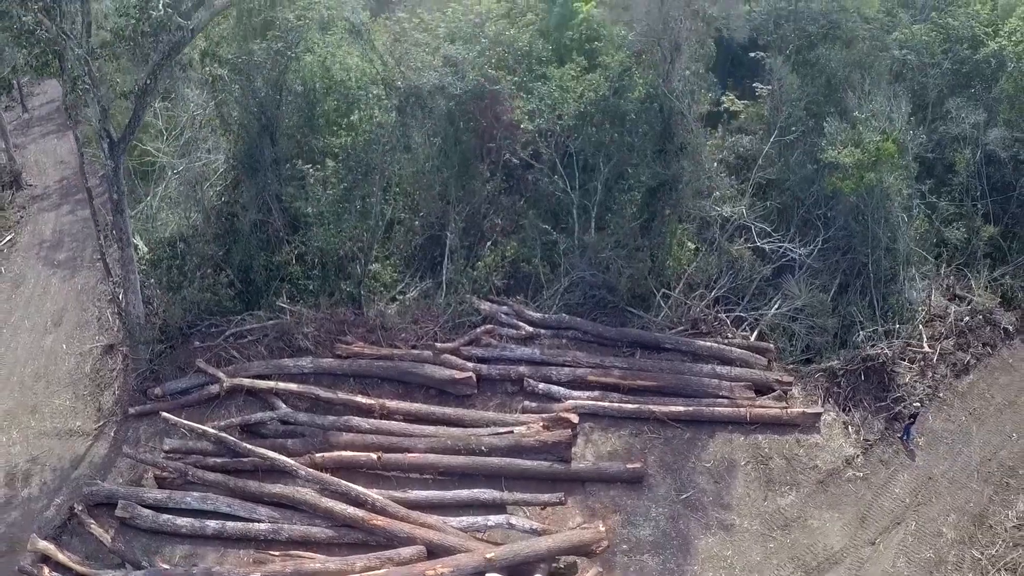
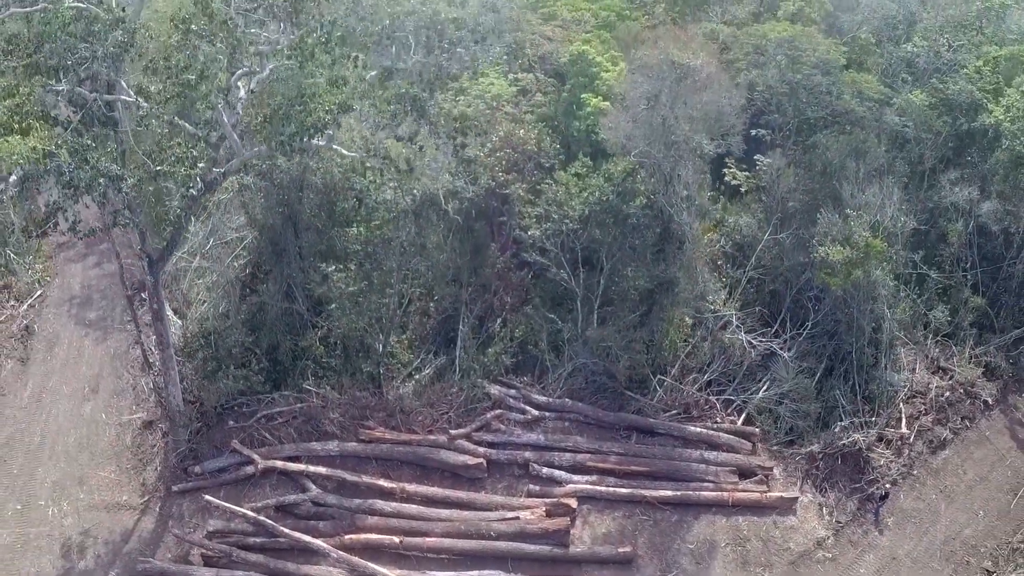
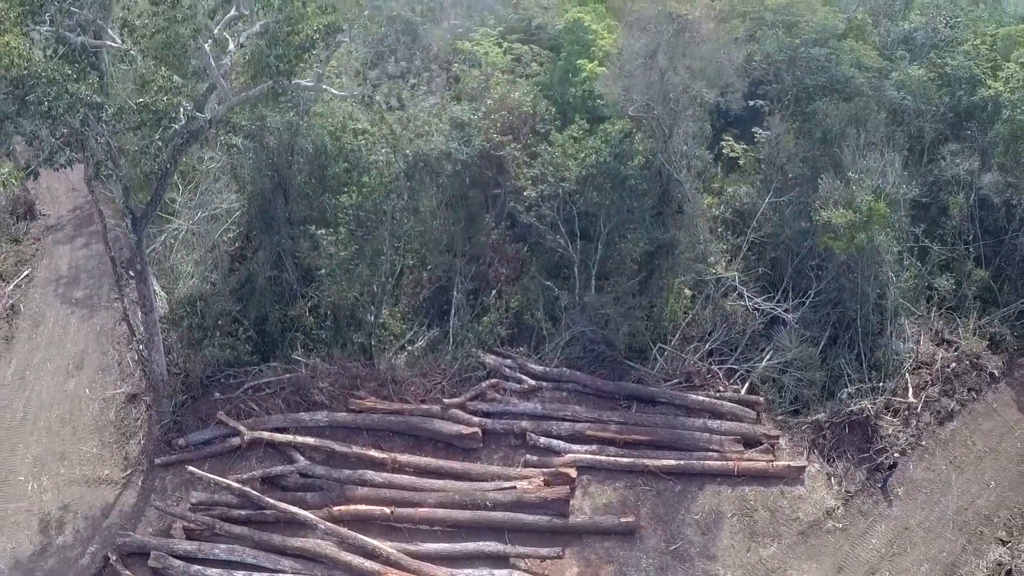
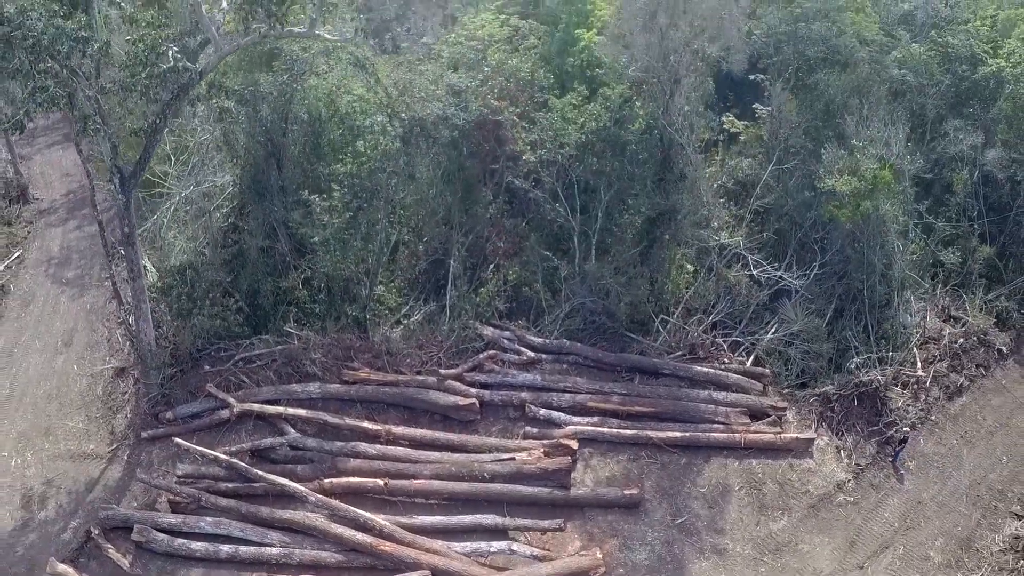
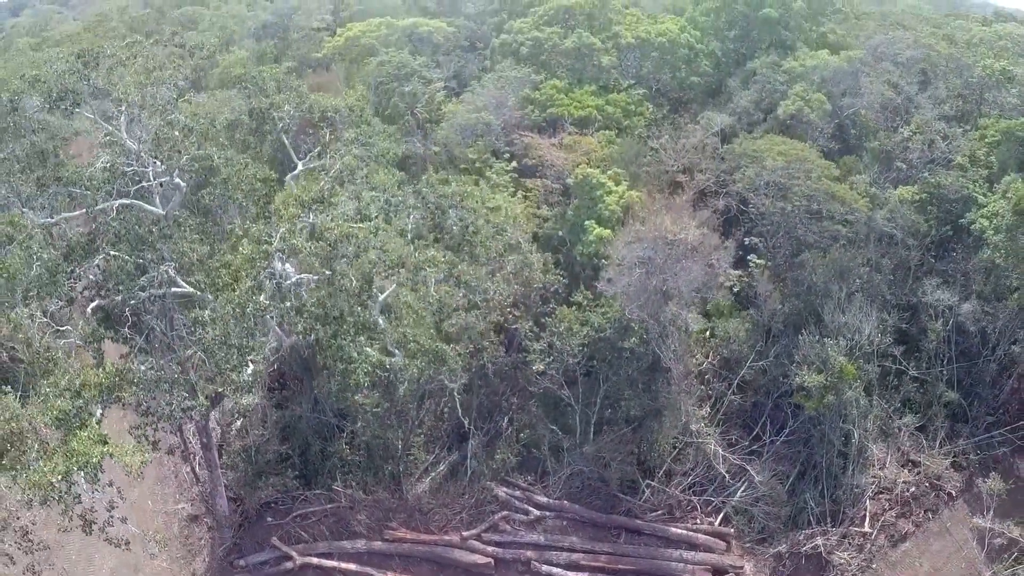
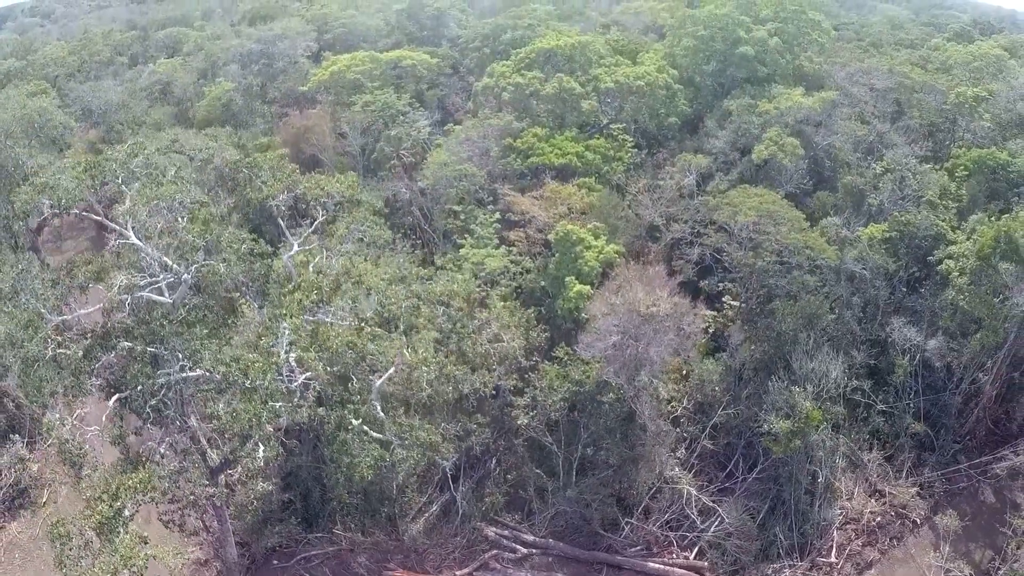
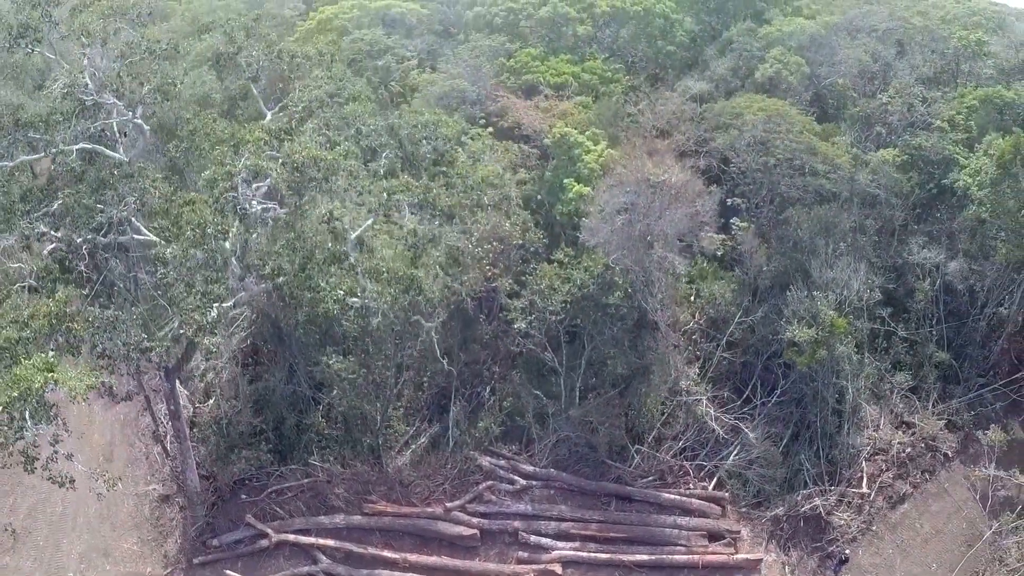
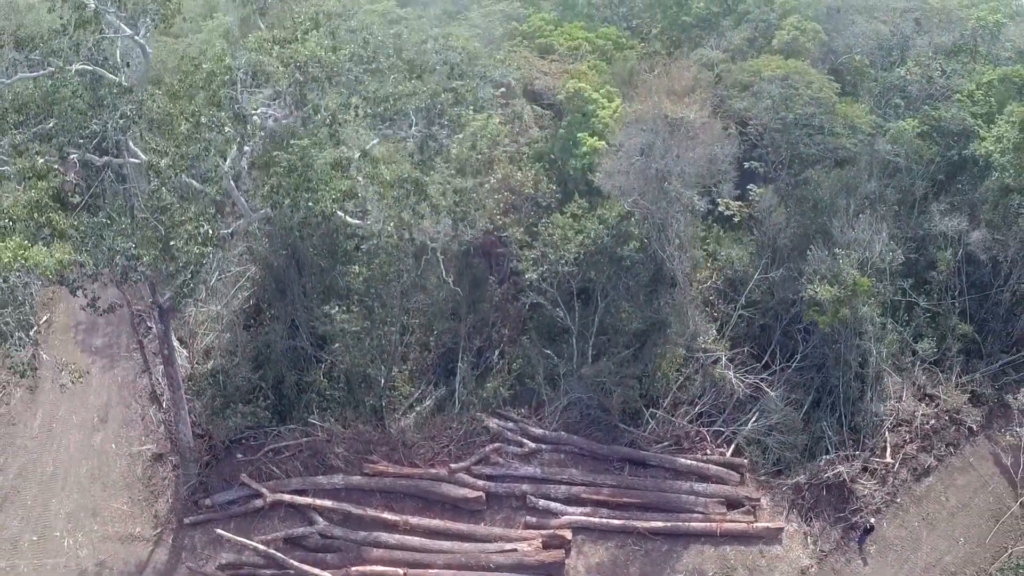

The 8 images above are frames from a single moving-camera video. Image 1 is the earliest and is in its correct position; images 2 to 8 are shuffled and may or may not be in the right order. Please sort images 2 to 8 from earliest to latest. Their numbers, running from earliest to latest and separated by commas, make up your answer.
4, 3, 2, 8, 7, 5, 6
